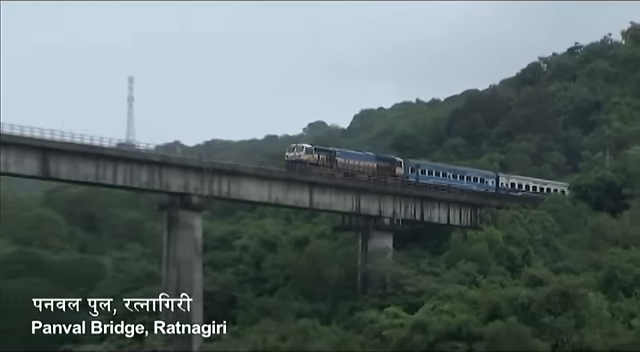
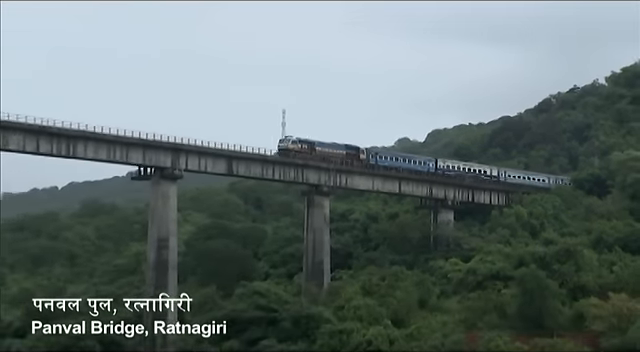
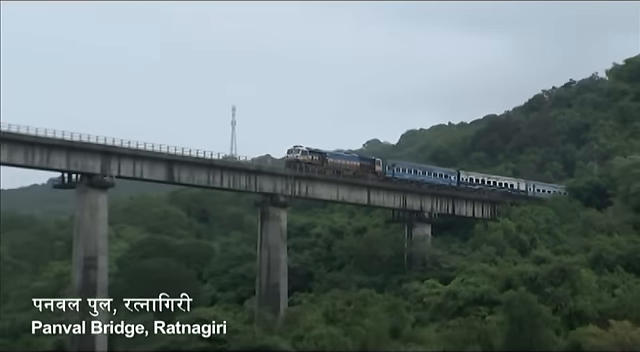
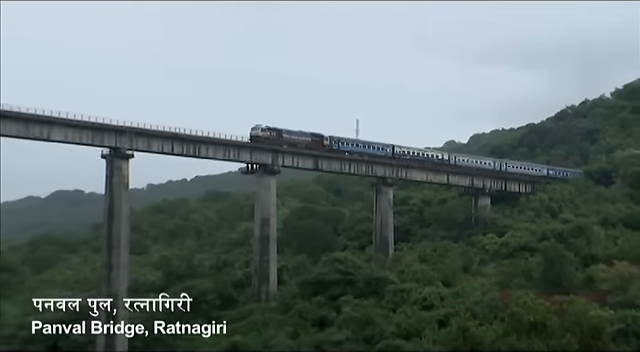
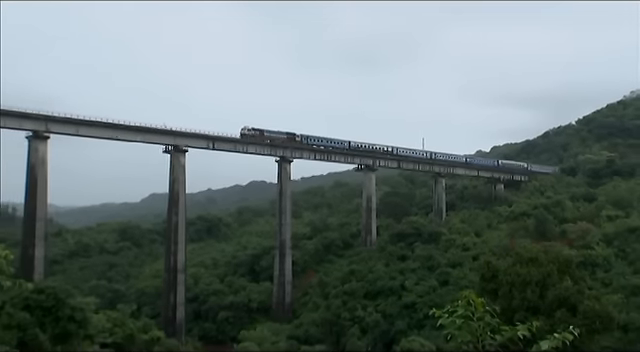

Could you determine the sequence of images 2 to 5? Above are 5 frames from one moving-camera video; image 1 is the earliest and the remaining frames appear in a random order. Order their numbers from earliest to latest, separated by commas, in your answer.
3, 2, 4, 5
